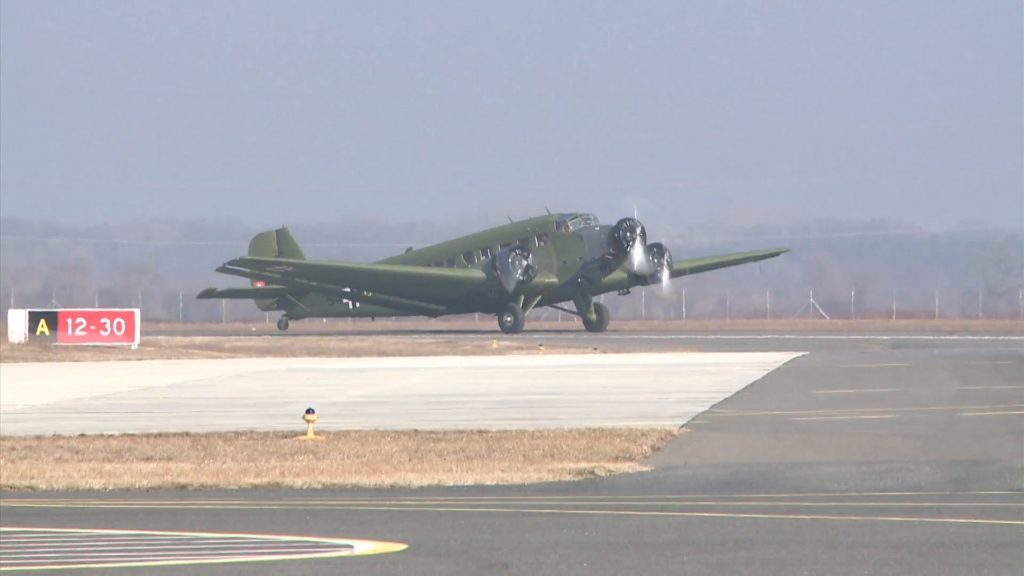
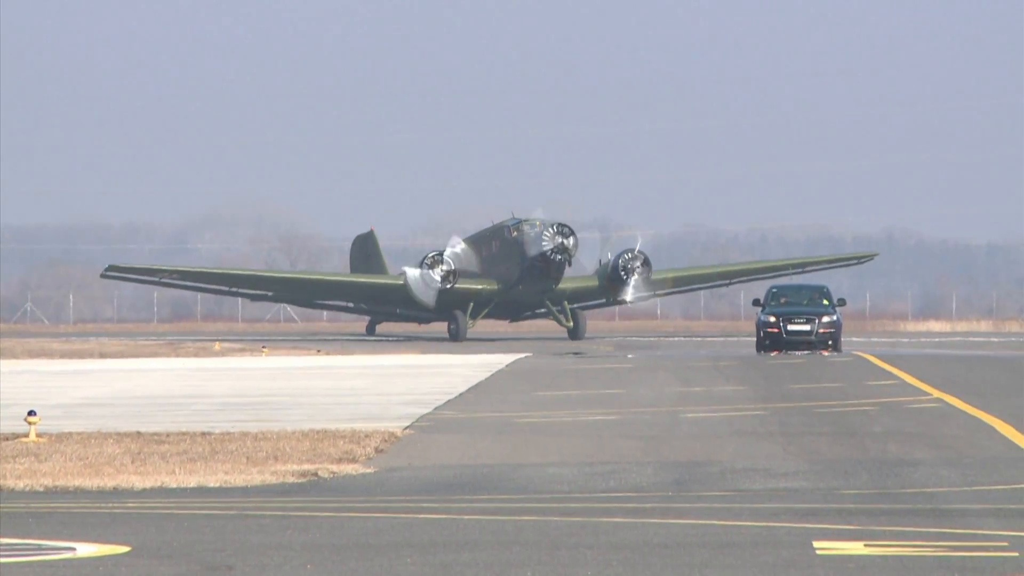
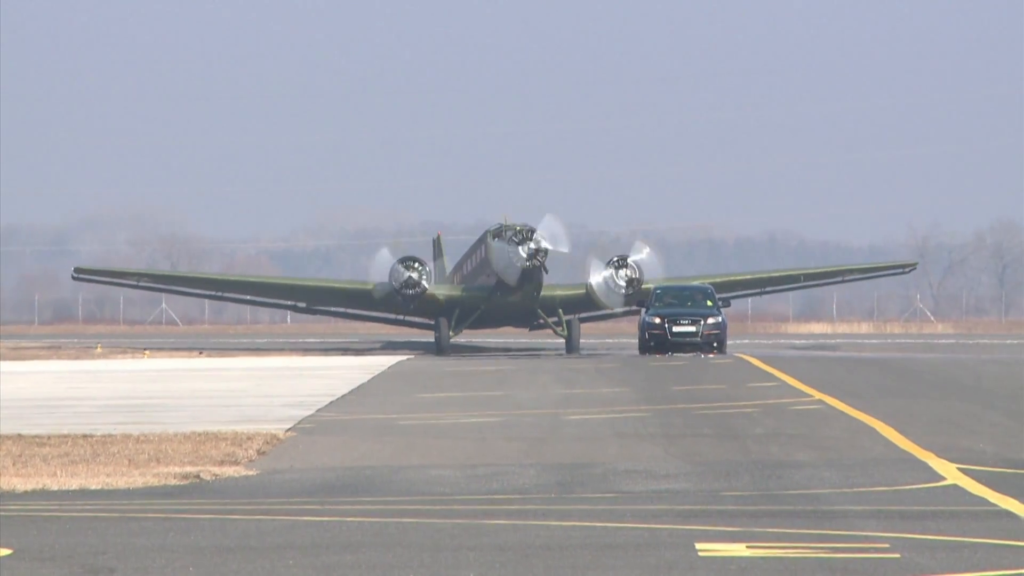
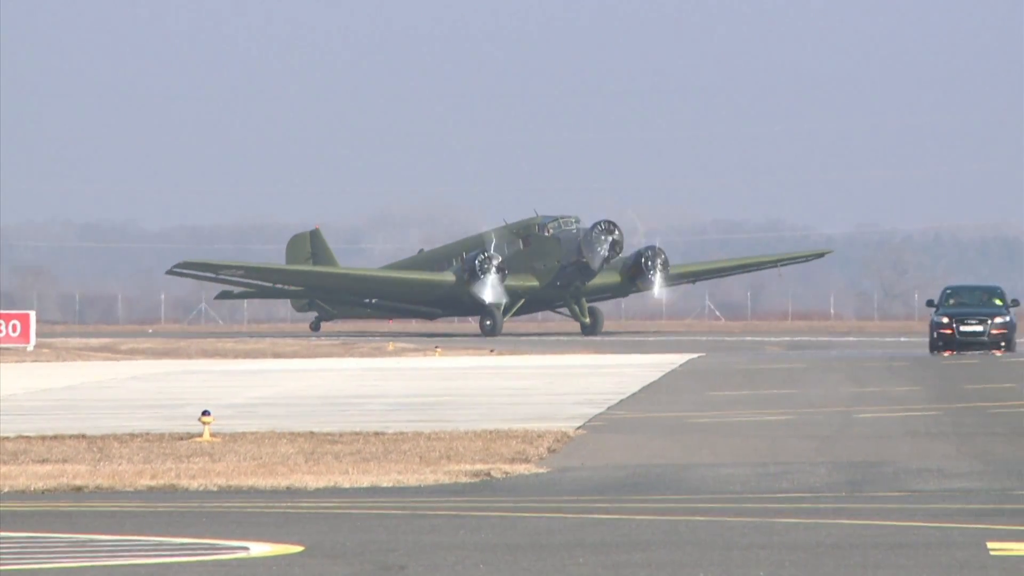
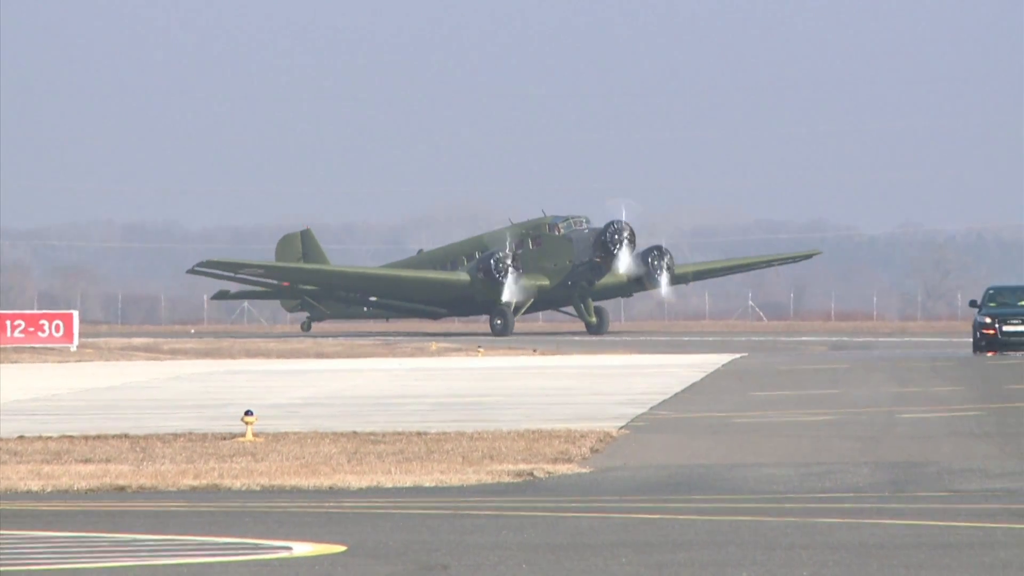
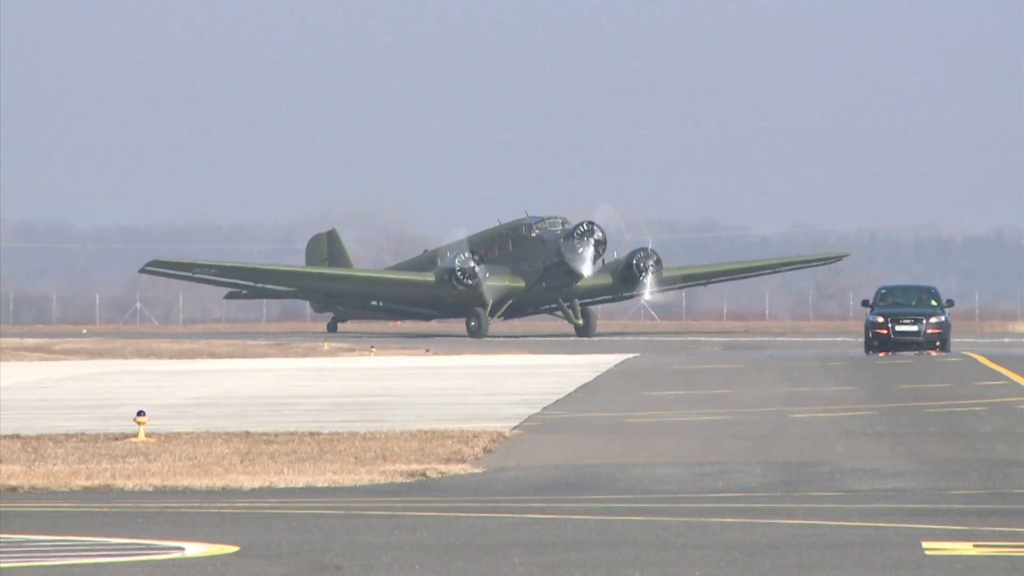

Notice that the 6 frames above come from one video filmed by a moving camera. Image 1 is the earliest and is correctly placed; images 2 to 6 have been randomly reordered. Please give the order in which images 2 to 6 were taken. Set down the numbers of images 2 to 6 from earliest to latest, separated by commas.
5, 4, 6, 2, 3
